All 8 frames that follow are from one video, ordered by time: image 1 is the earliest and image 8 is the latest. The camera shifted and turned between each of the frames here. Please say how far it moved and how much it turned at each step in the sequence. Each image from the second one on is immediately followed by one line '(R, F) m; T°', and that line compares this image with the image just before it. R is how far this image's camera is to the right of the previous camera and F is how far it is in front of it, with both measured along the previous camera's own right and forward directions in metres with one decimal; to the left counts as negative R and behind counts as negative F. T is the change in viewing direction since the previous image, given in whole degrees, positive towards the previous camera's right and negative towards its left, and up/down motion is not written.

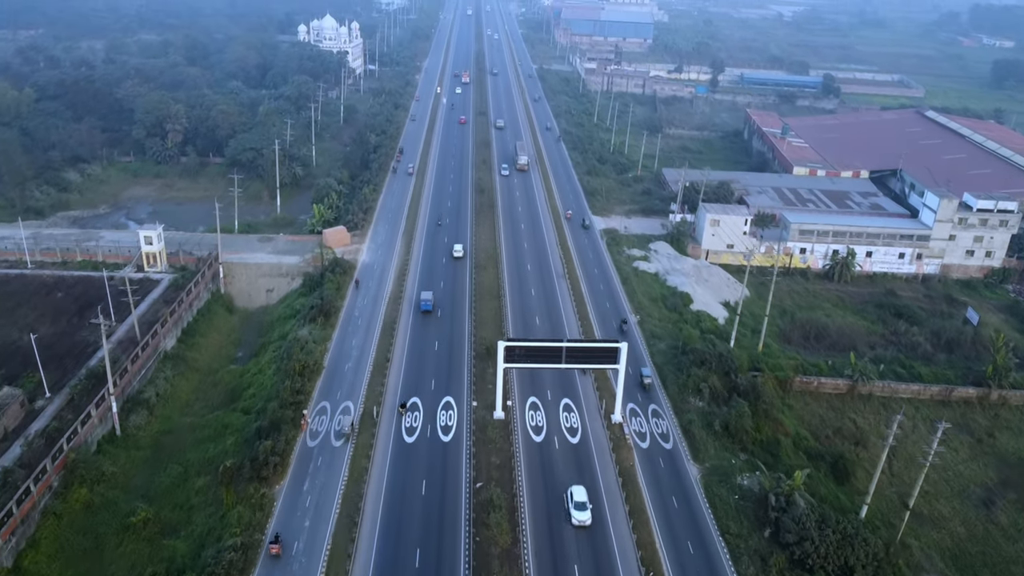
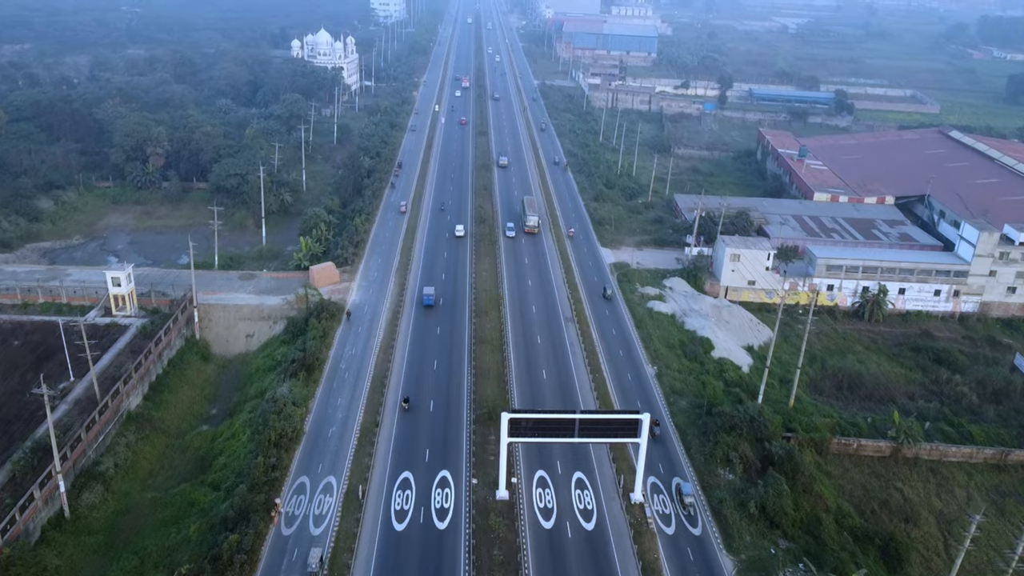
(-0.2, +4.7) m; 0°
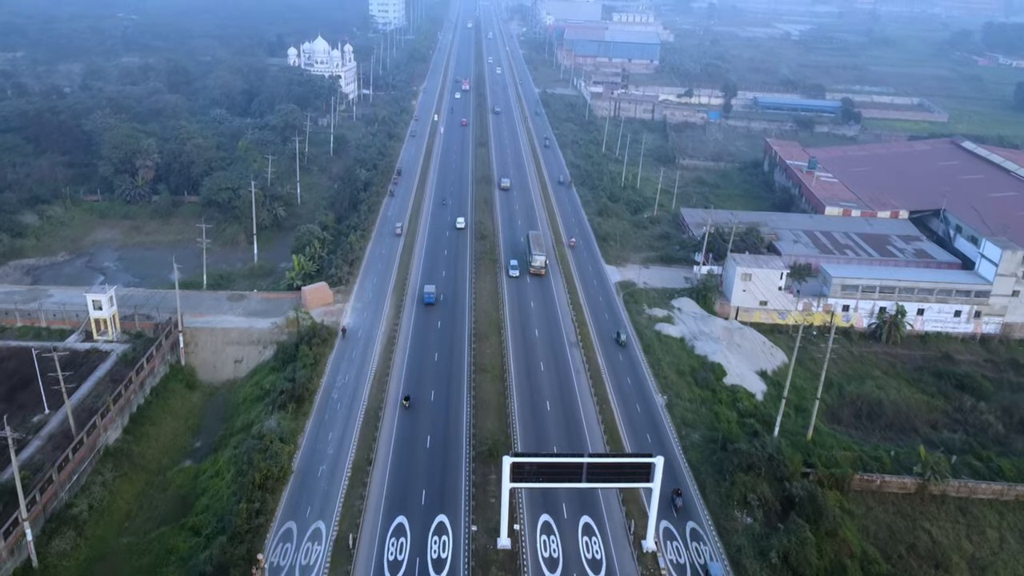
(-0.1, +2.4) m; 0°
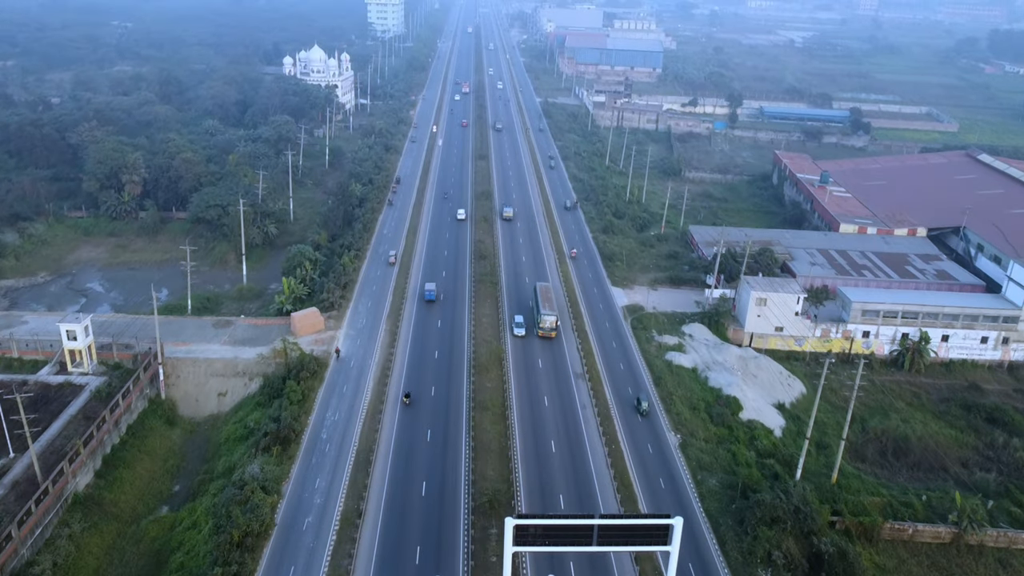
(-0.1, +2.8) m; 0°
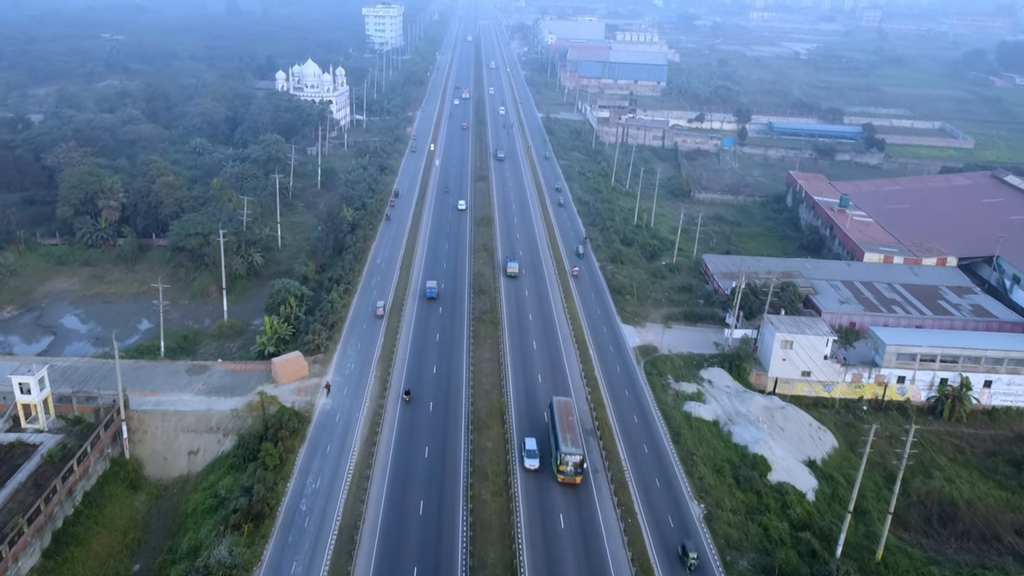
(-0.1, +4.3) m; 0°
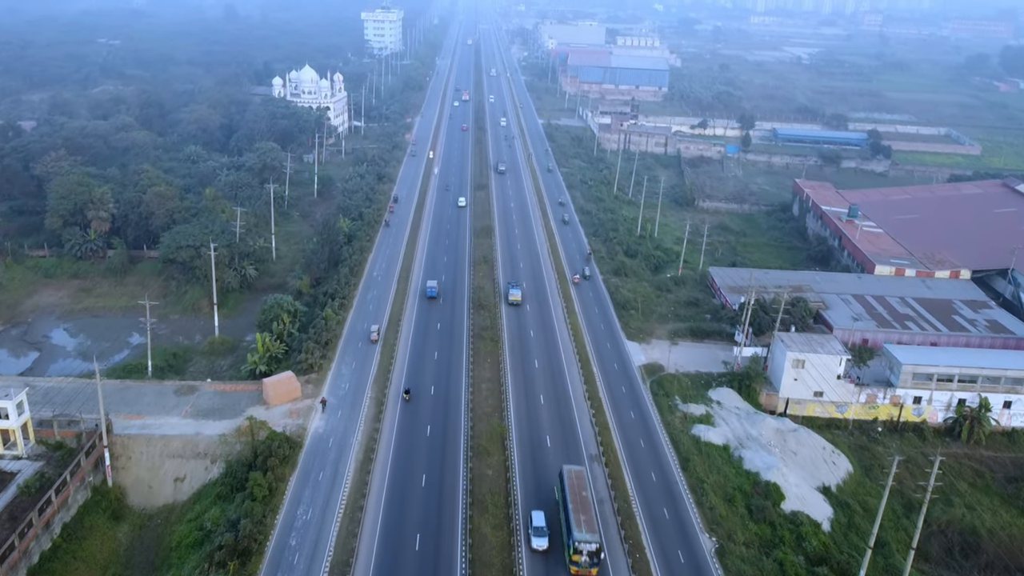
(0.0, +1.7) m; 0°
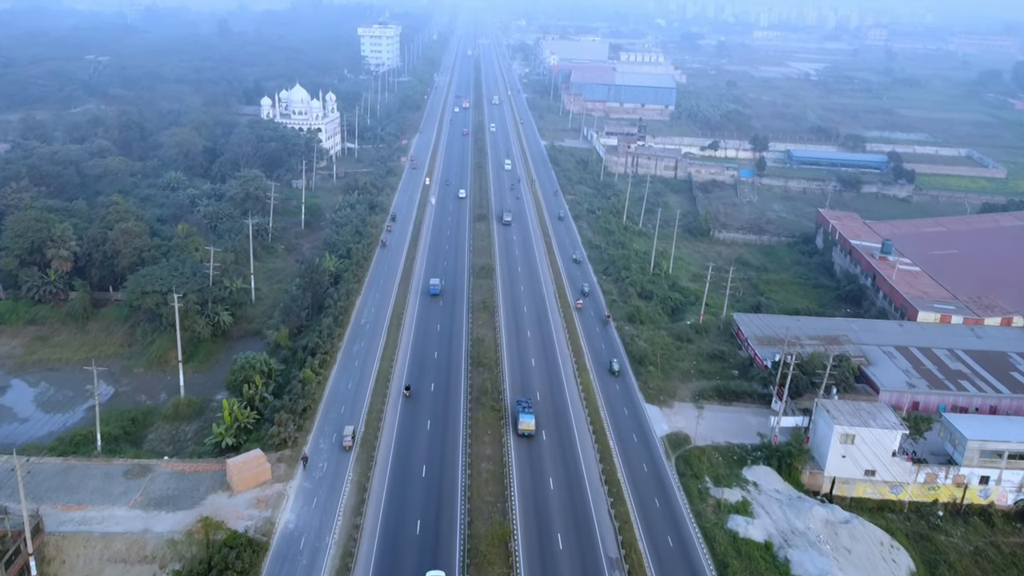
(-0.2, +5.9) m; 0°
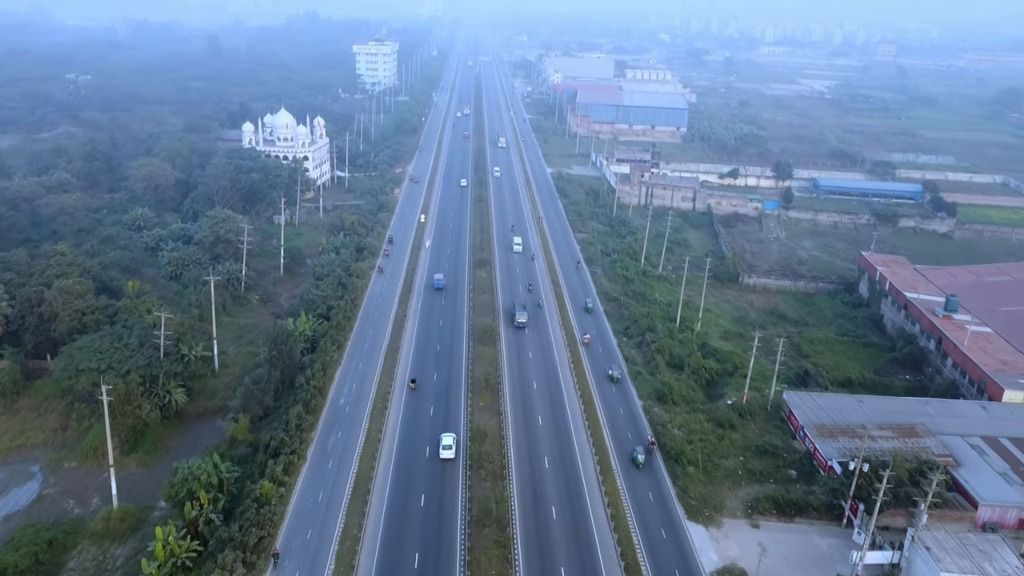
(-0.4, +8.6) m; 0°
